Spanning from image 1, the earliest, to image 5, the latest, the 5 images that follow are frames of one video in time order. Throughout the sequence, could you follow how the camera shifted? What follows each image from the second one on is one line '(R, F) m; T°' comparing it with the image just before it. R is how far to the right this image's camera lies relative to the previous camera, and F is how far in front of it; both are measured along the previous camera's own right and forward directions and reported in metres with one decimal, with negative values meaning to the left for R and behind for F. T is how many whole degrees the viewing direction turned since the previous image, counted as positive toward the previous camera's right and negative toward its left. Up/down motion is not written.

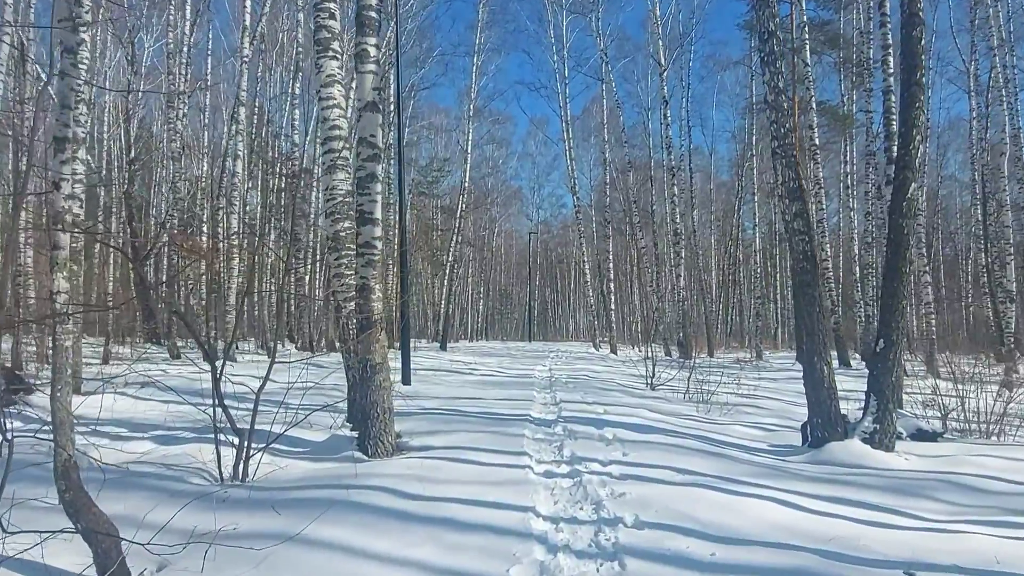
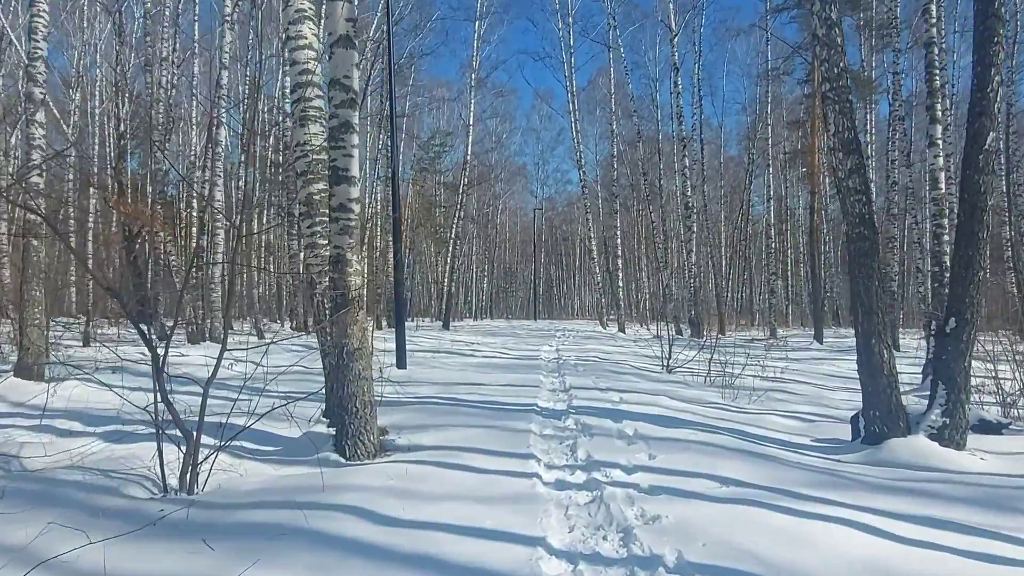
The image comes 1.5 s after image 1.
(0.0, +0.8) m; 0°
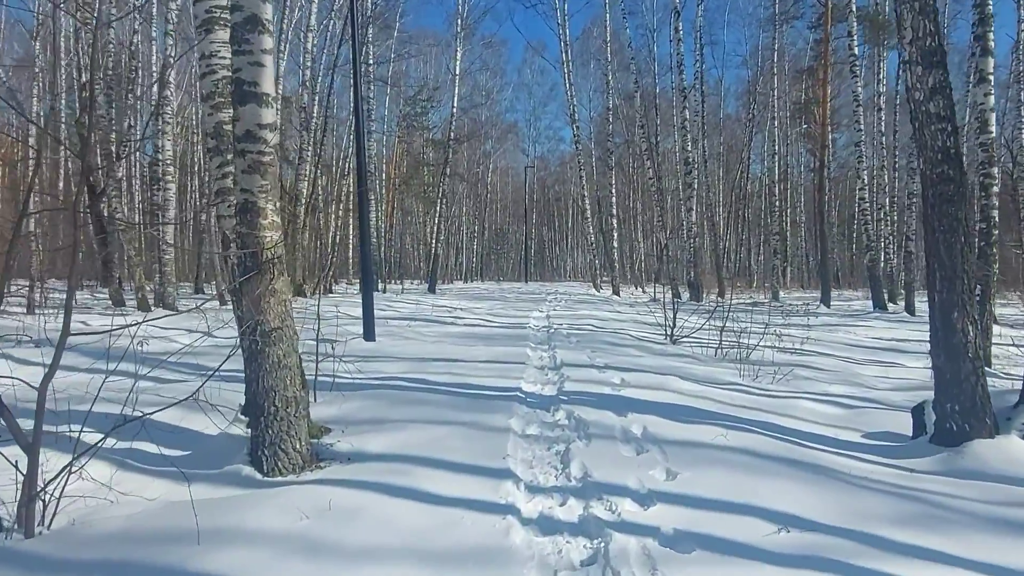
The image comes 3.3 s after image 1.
(+0.1, +1.1) m; +1°
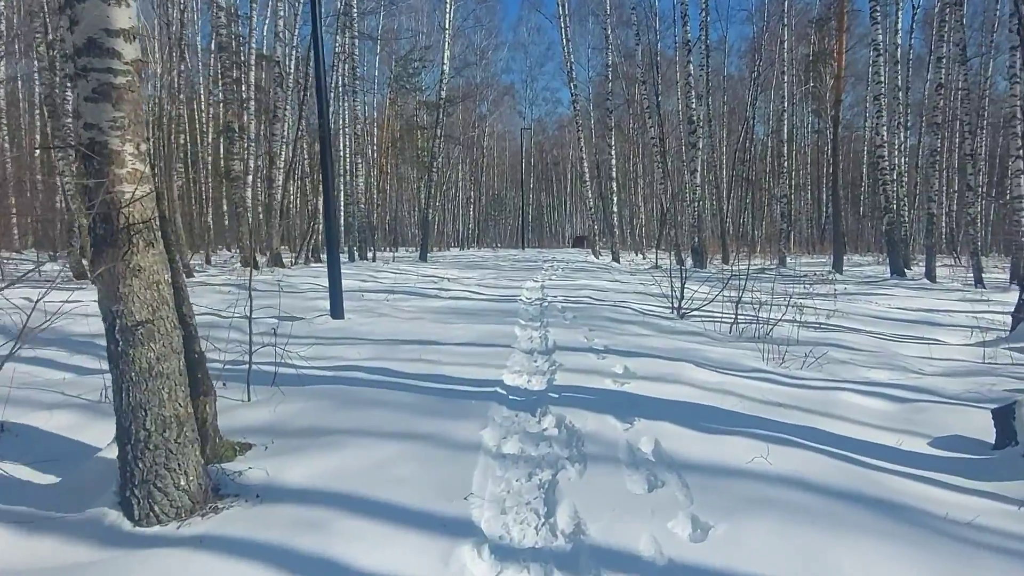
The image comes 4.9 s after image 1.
(+0.1, +0.9) m; 0°
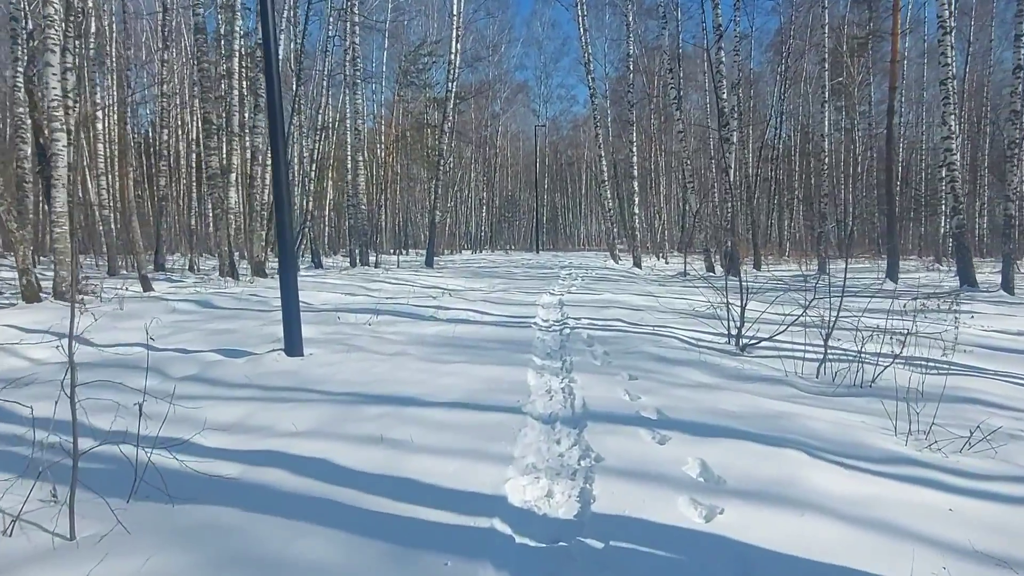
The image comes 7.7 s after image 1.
(0.0, +1.7) m; -1°
